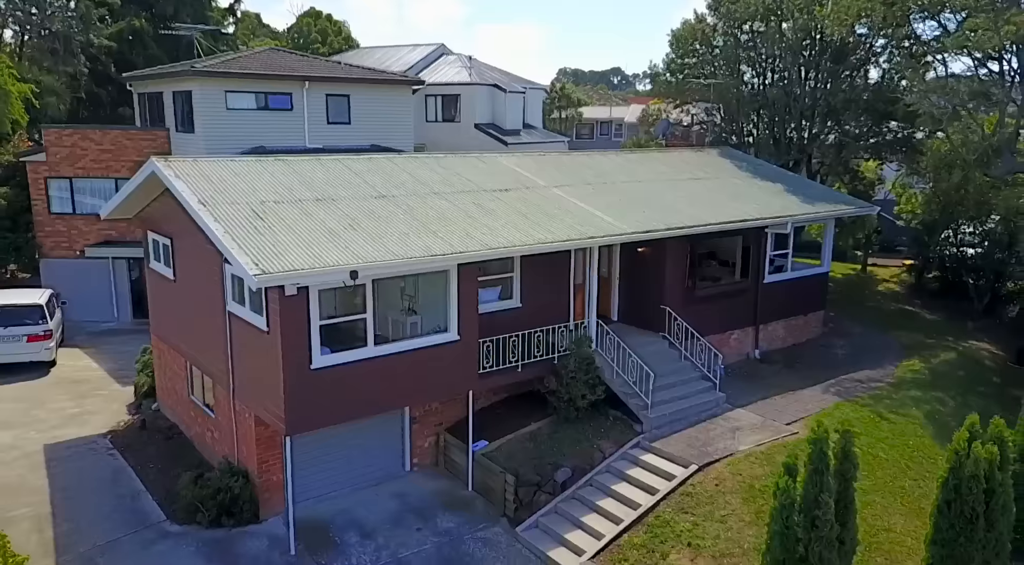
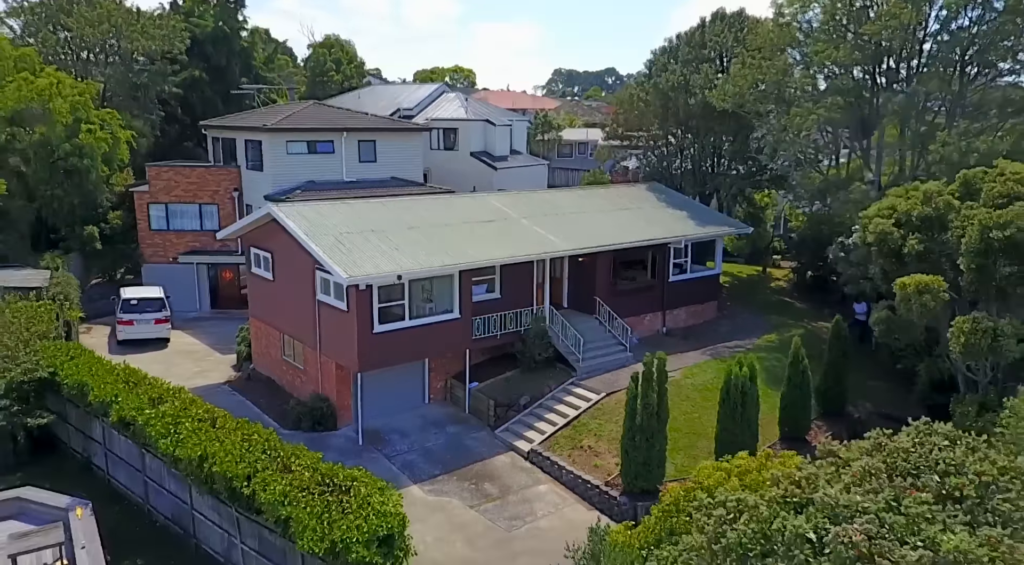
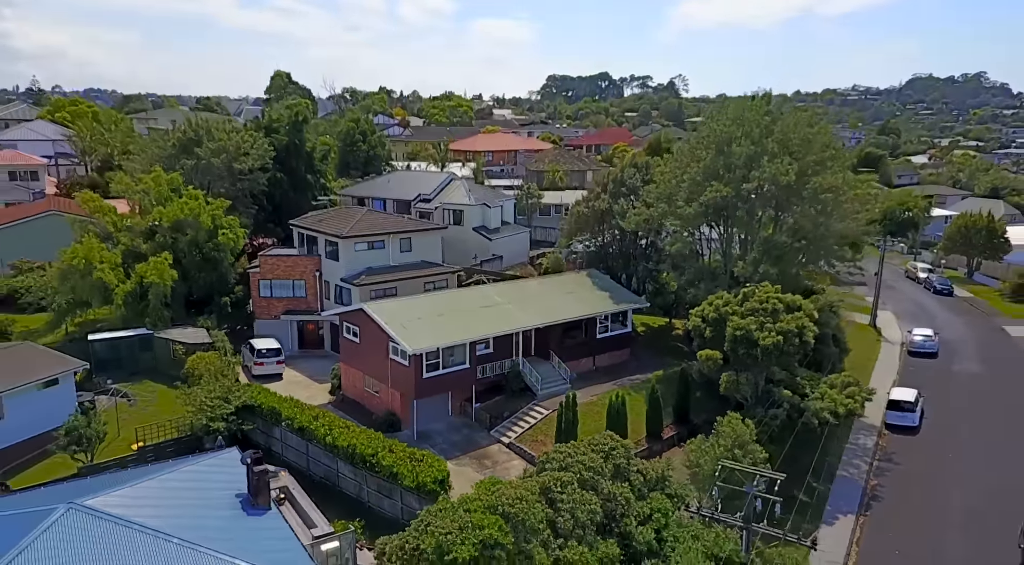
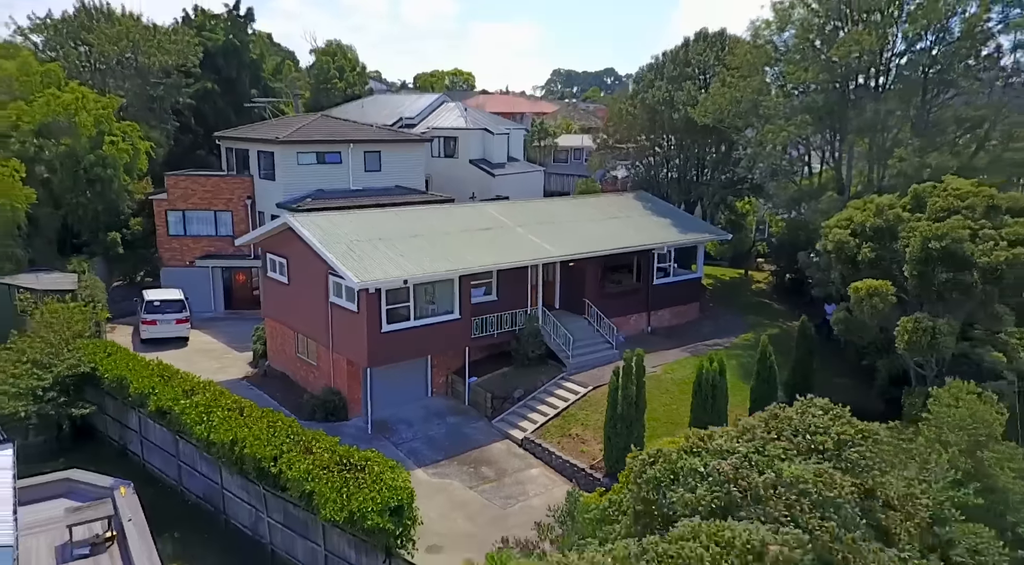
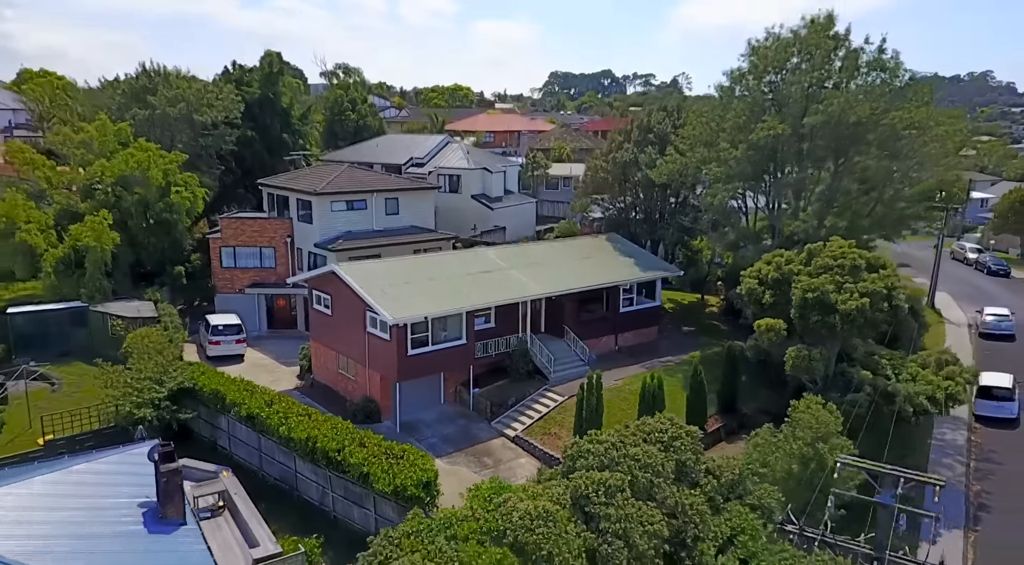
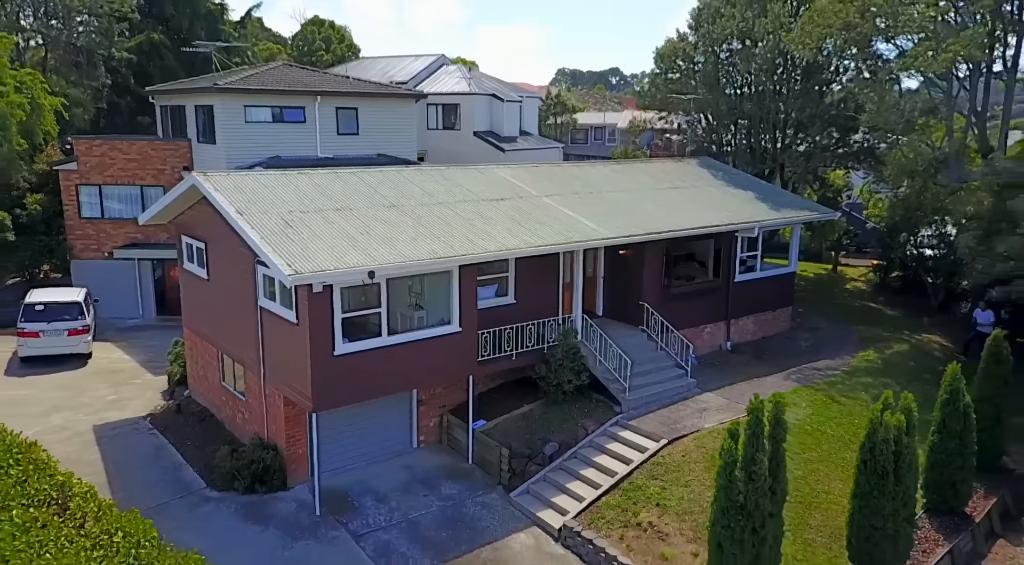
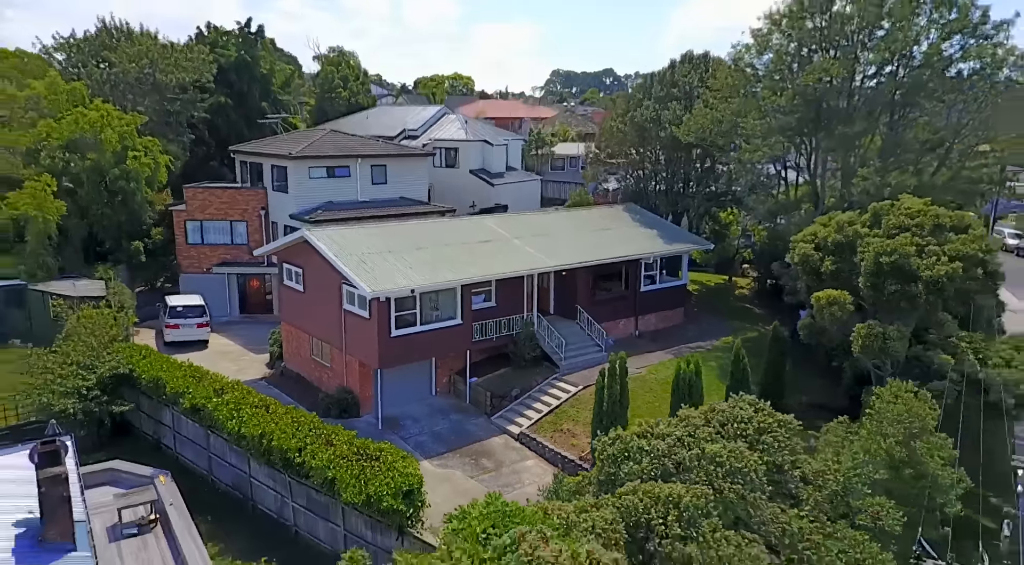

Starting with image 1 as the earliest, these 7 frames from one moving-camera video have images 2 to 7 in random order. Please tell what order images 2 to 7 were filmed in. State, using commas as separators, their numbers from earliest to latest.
6, 2, 4, 7, 5, 3
